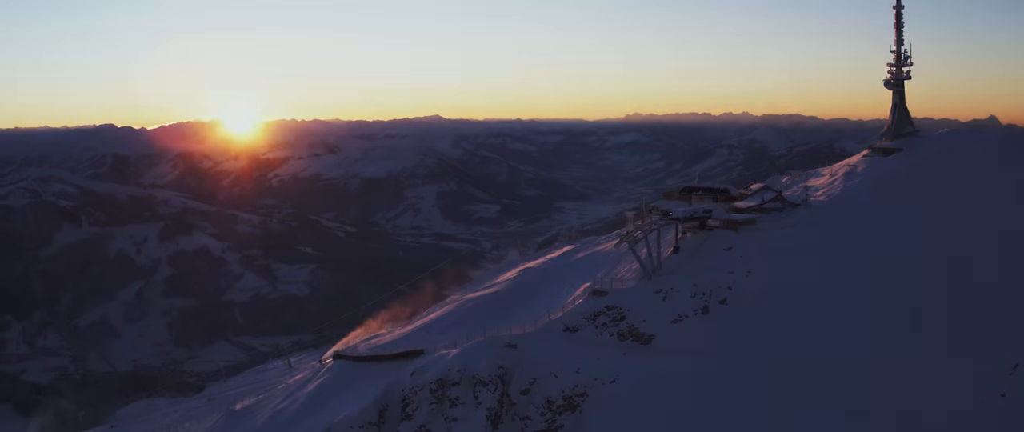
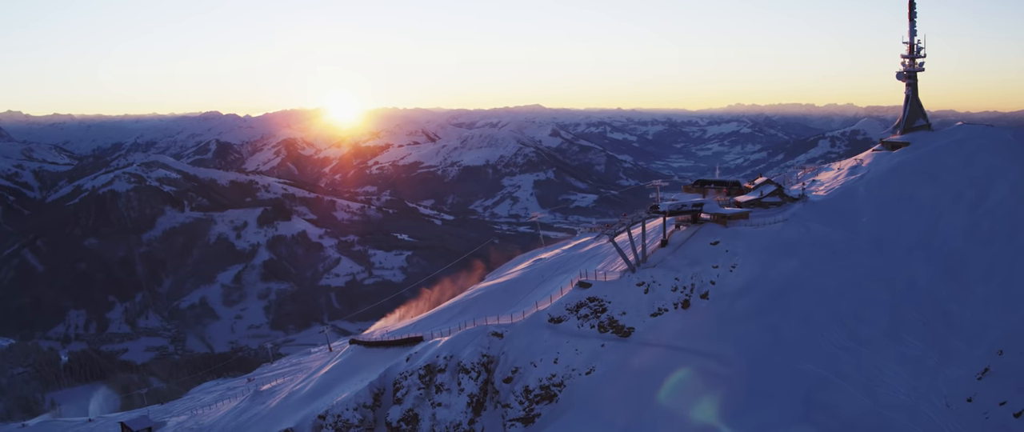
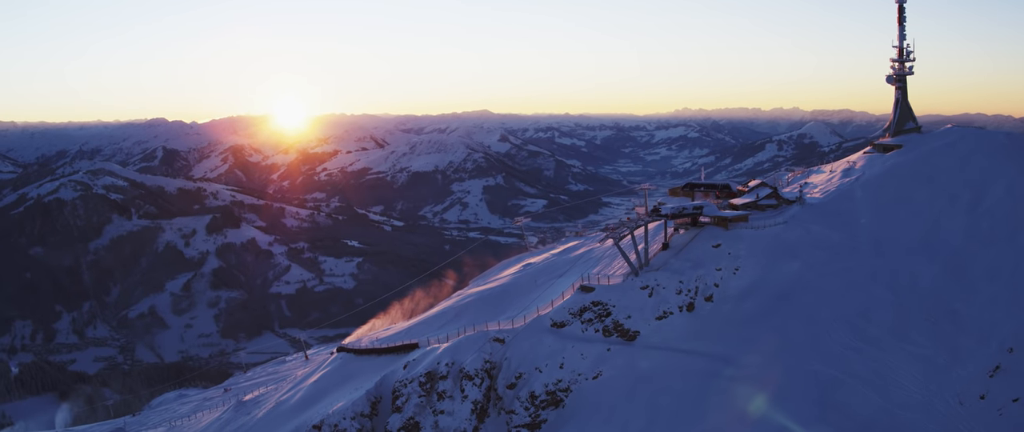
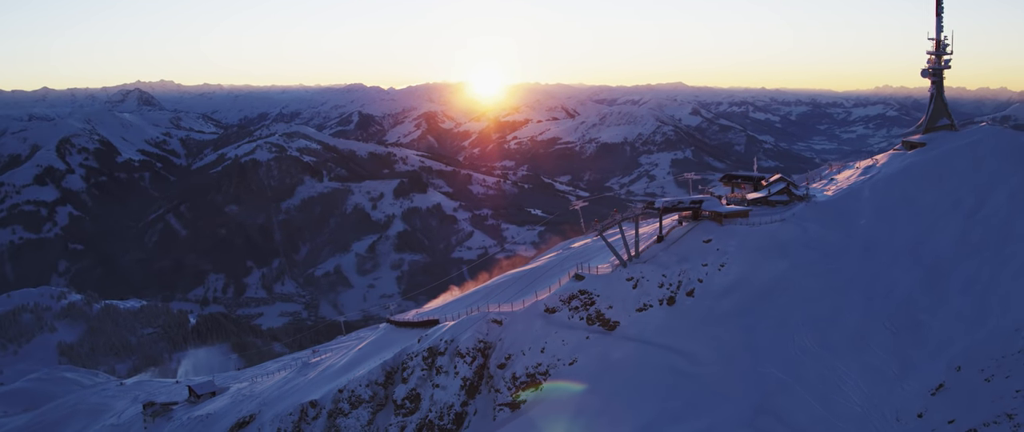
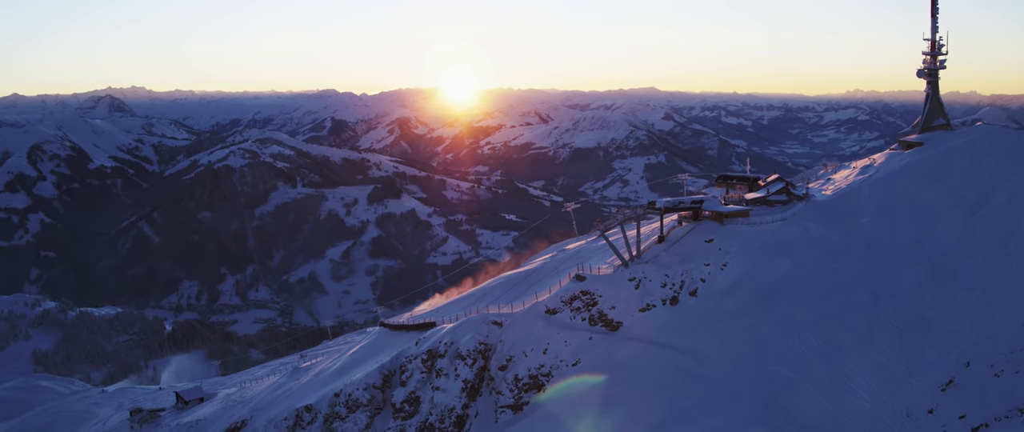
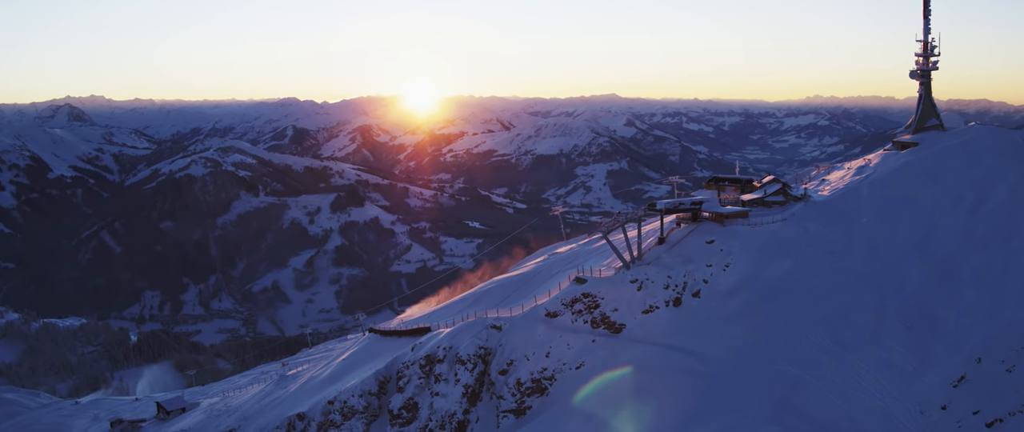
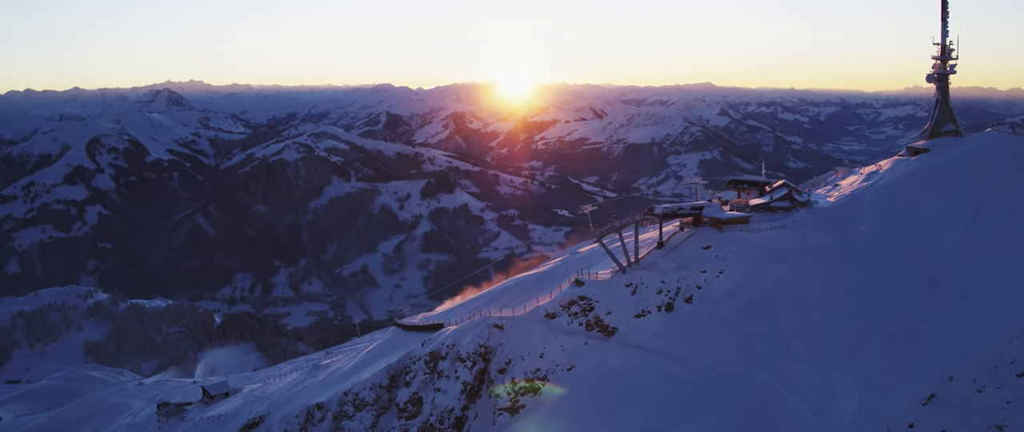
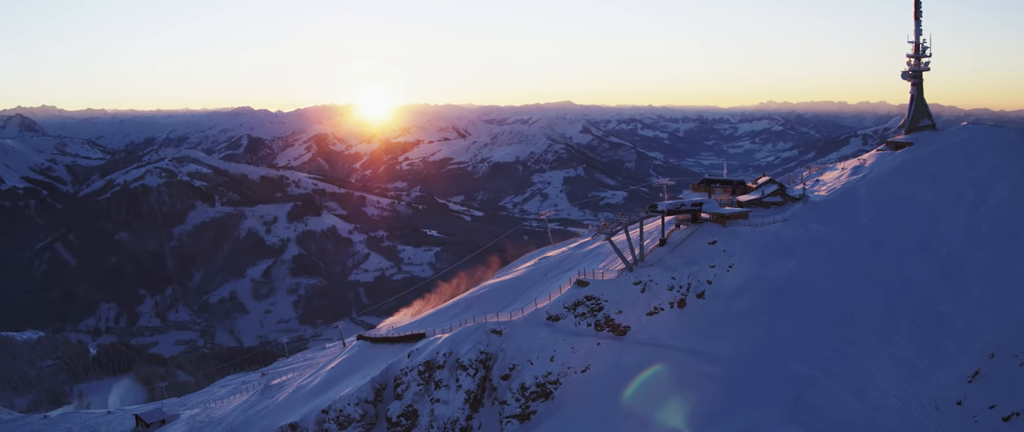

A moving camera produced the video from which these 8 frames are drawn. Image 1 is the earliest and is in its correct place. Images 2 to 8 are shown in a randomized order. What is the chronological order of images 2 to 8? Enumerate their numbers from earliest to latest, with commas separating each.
3, 2, 8, 6, 5, 4, 7
